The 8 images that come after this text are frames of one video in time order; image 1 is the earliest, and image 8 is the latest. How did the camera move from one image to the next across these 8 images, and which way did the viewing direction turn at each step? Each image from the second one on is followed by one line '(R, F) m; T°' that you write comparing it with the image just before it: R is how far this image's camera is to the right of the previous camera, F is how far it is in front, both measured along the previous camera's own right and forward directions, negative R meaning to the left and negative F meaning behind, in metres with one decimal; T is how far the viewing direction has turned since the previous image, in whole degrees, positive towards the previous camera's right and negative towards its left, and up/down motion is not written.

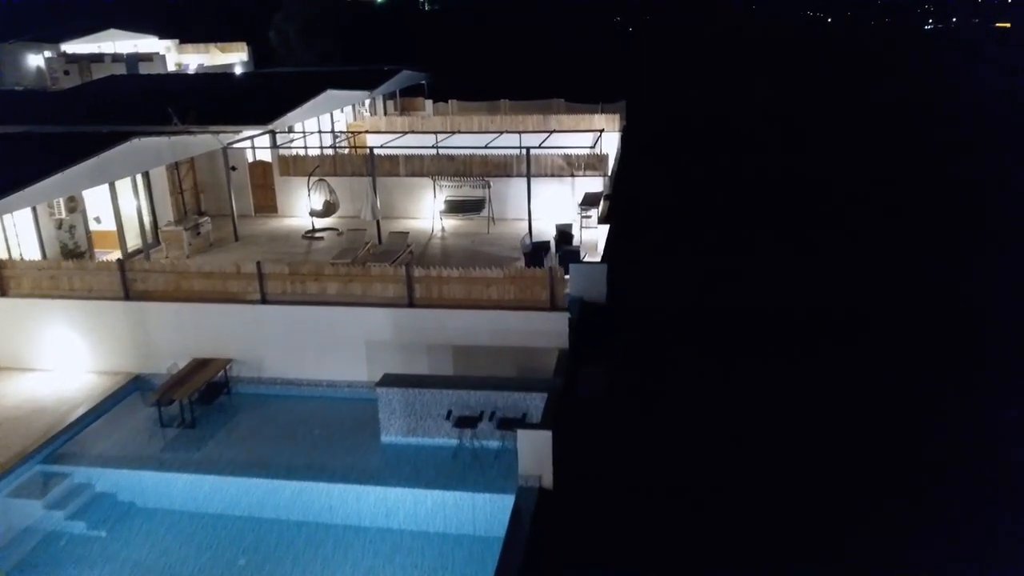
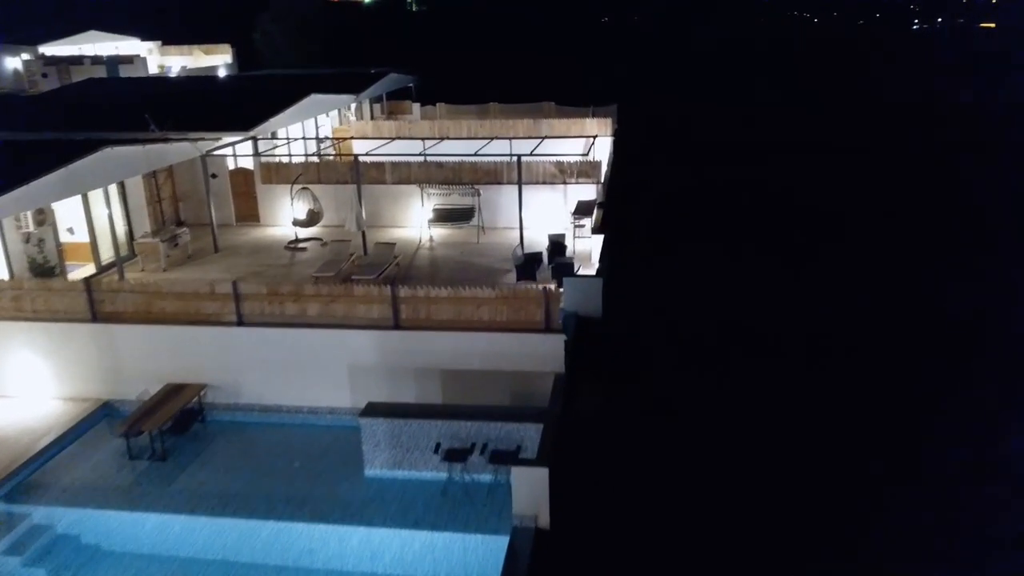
(0.0, +0.5) m; +1°
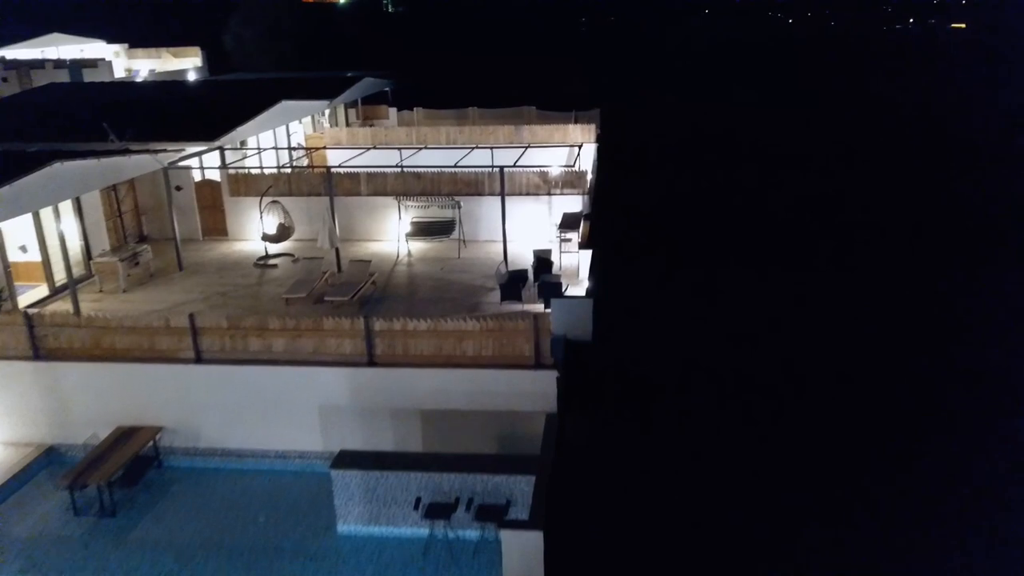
(-0.1, +0.7) m; +1°
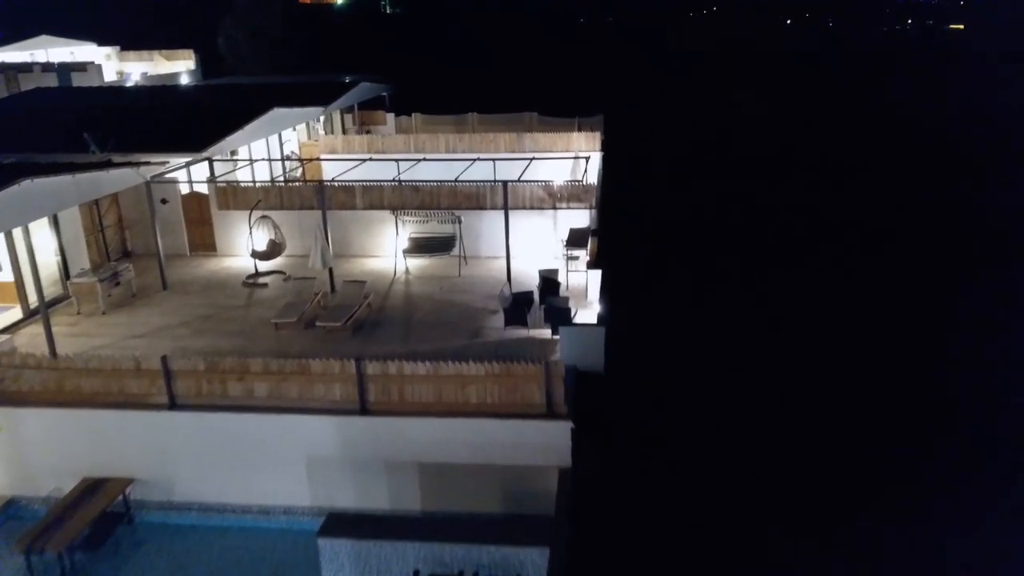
(-0.1, +0.7) m; 0°
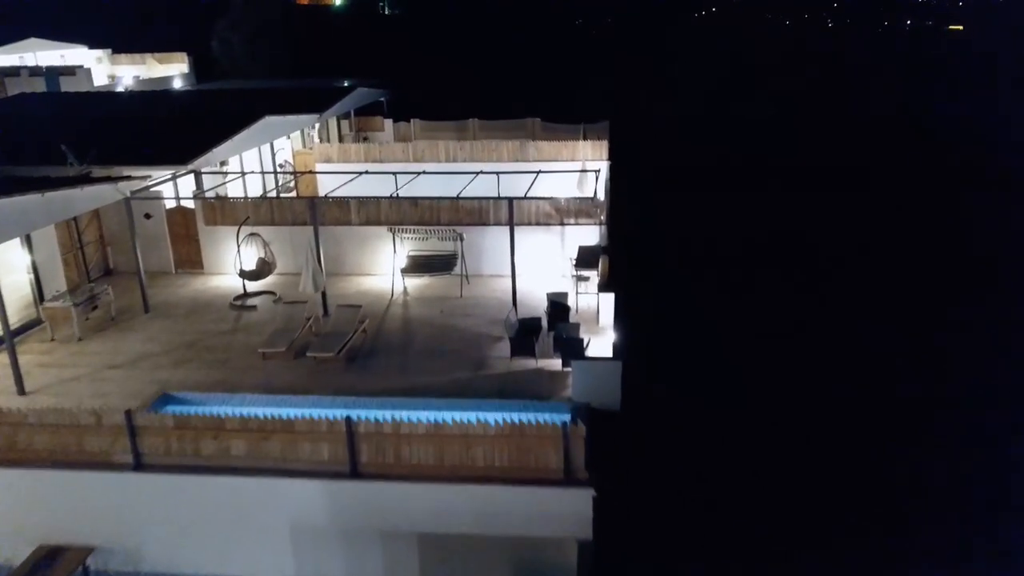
(-0.1, +0.8) m; 0°
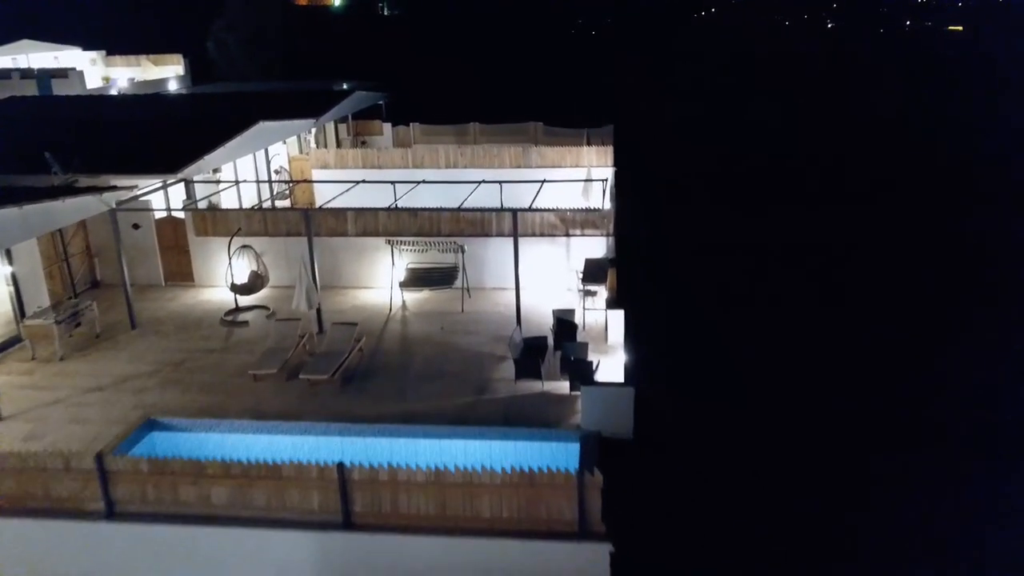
(-0.1, +0.5) m; 0°
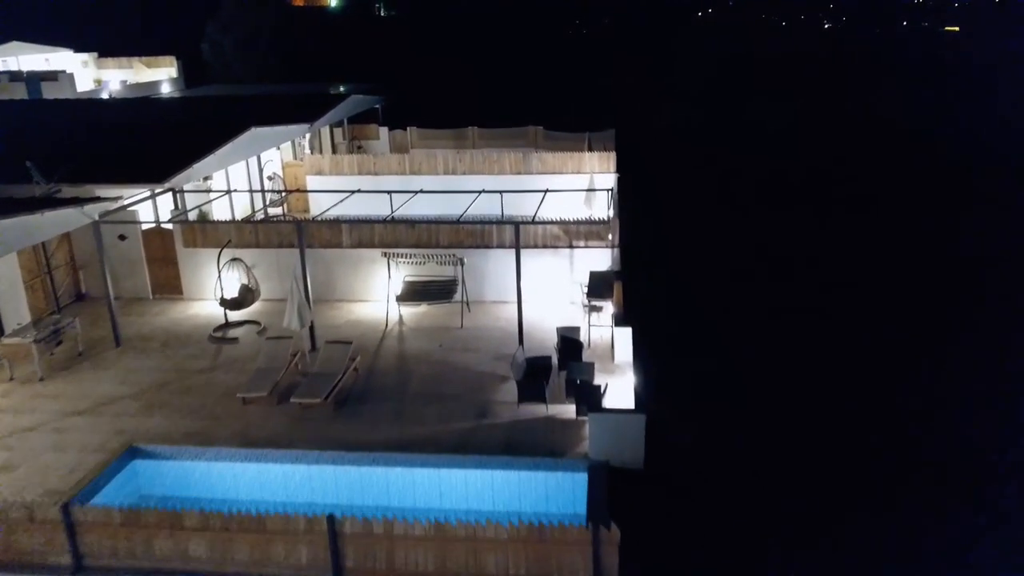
(-0.1, +0.4) m; 0°
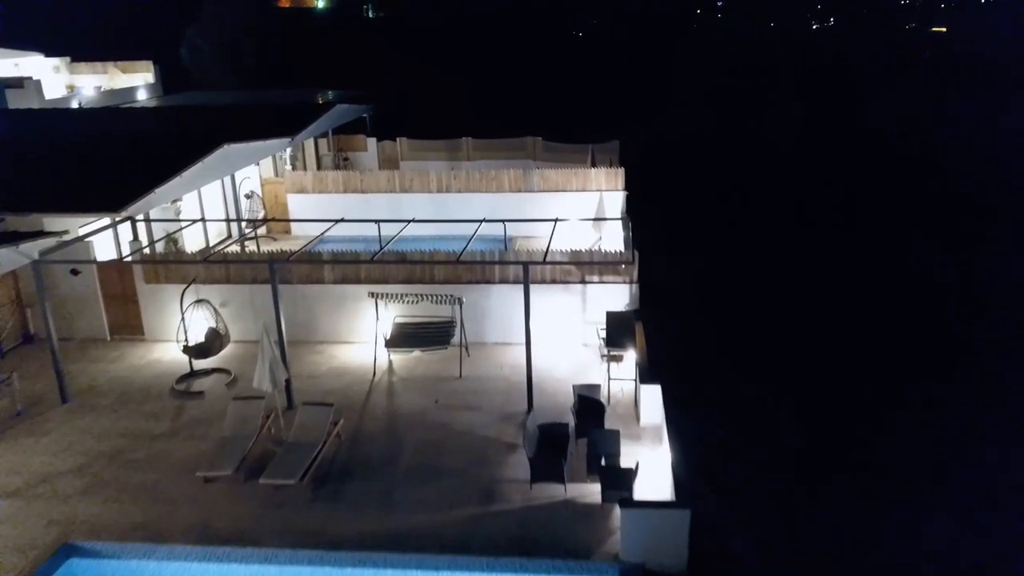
(-0.2, +1.3) m; +1°
